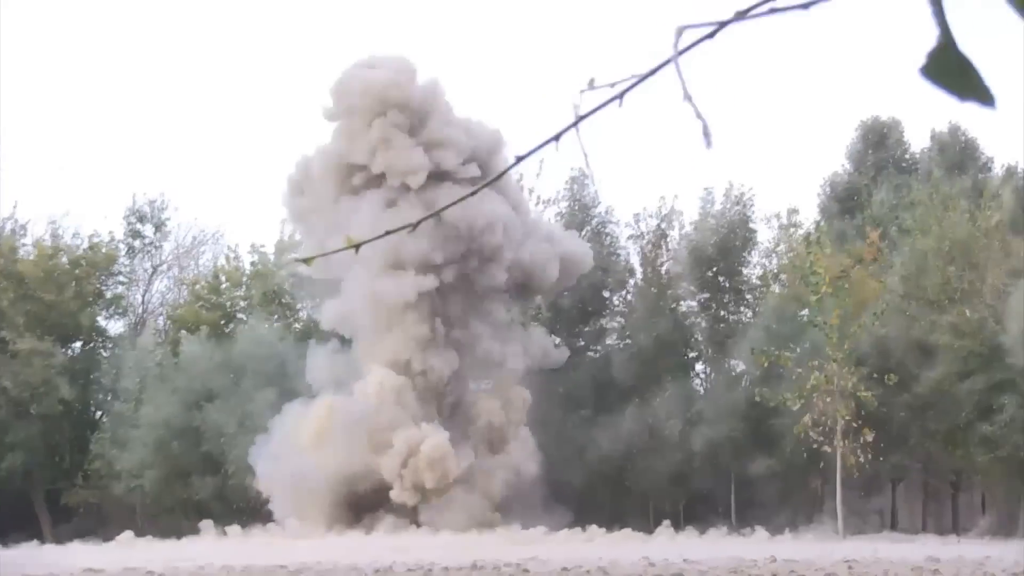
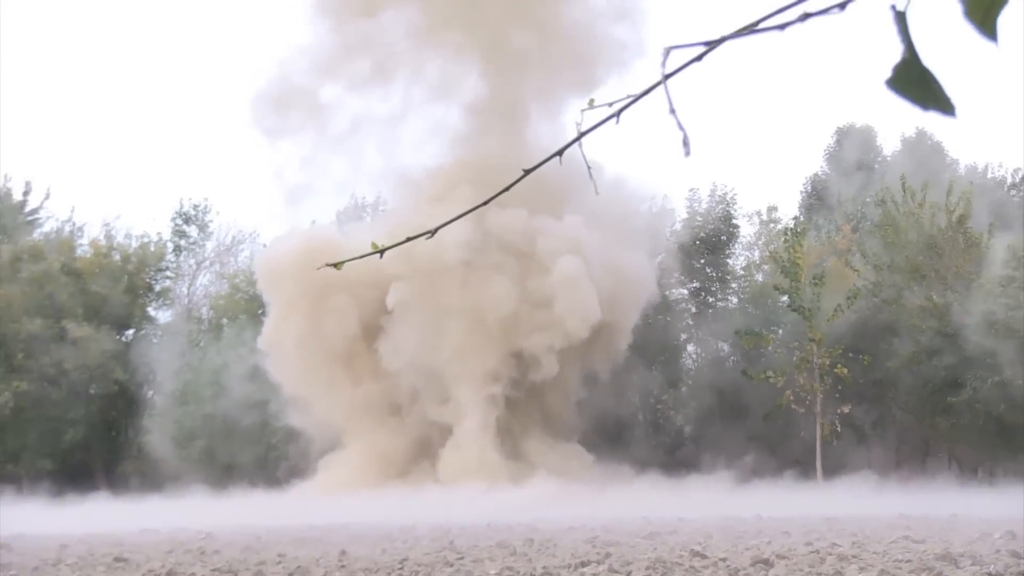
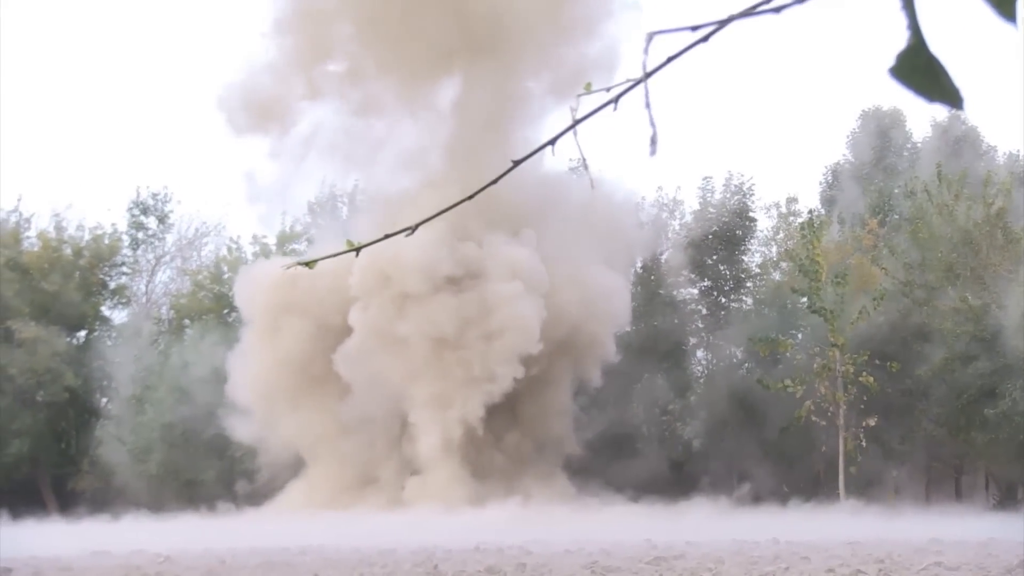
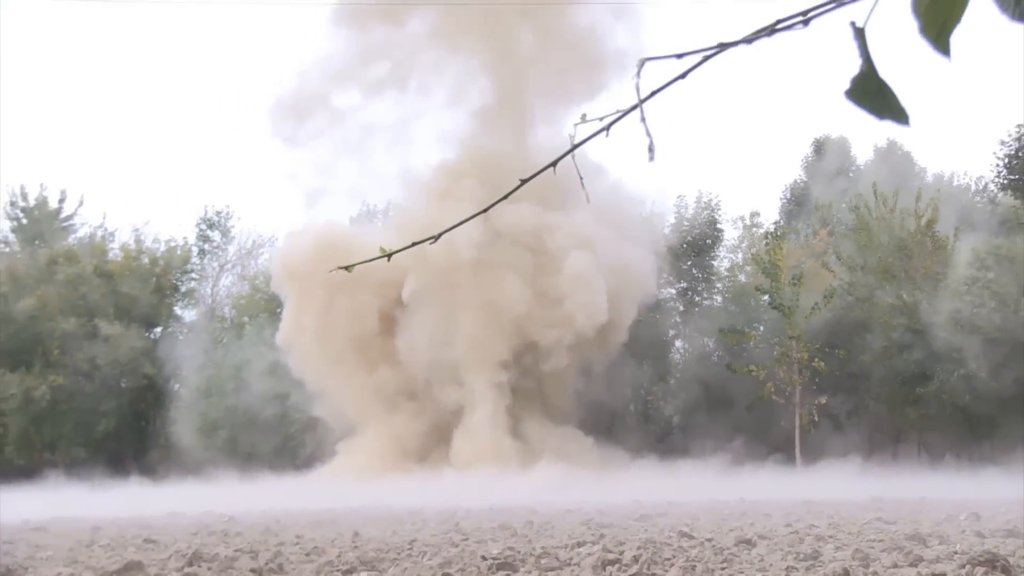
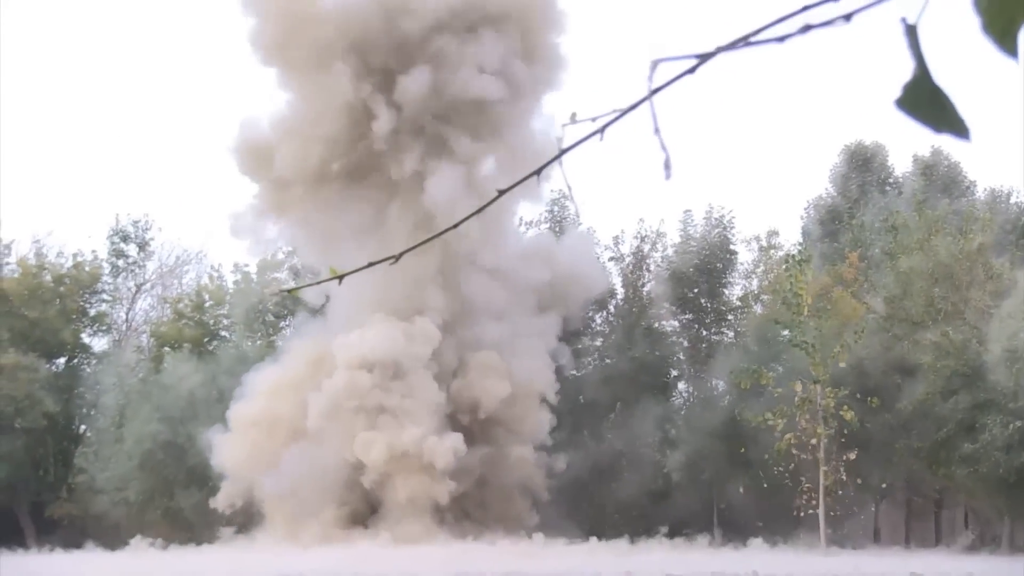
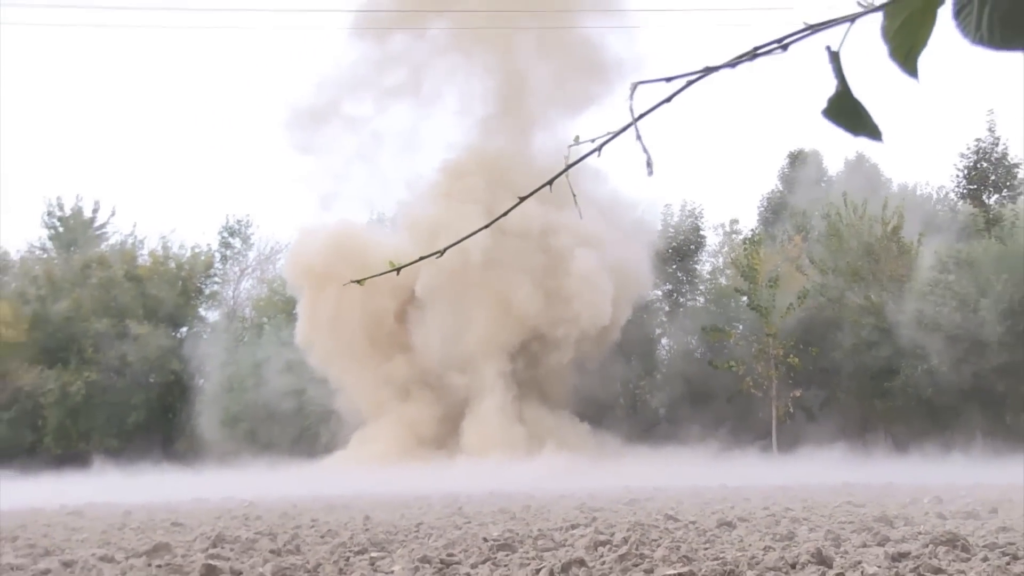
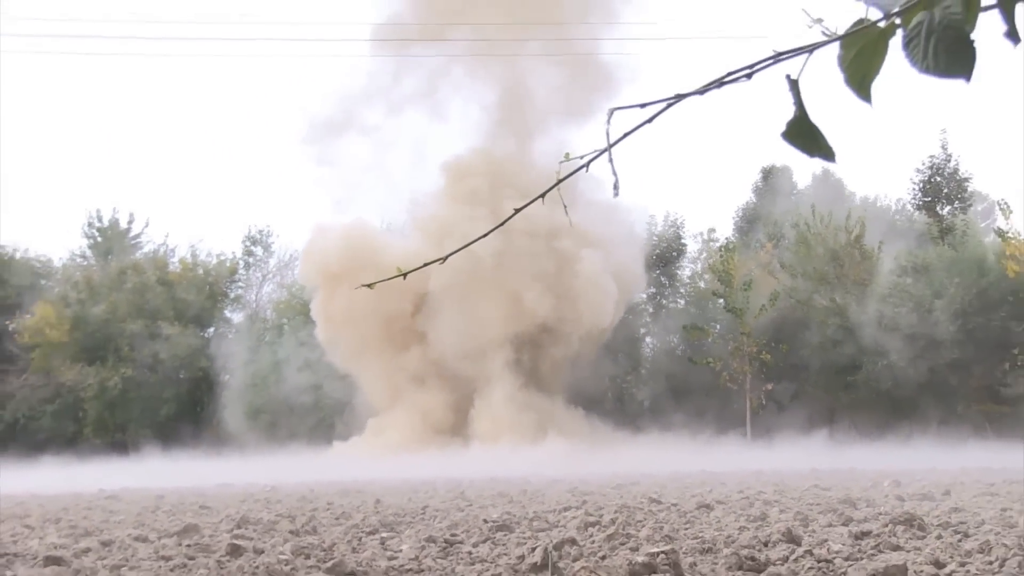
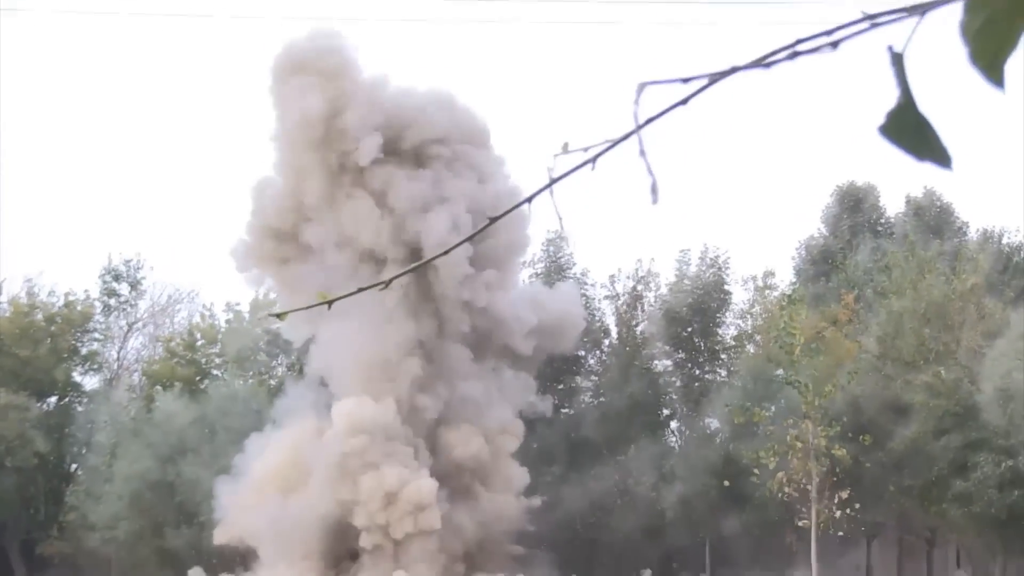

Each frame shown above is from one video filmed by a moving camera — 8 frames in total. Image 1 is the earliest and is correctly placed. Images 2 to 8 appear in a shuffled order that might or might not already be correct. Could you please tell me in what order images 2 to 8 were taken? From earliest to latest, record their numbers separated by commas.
8, 5, 3, 2, 4, 6, 7
